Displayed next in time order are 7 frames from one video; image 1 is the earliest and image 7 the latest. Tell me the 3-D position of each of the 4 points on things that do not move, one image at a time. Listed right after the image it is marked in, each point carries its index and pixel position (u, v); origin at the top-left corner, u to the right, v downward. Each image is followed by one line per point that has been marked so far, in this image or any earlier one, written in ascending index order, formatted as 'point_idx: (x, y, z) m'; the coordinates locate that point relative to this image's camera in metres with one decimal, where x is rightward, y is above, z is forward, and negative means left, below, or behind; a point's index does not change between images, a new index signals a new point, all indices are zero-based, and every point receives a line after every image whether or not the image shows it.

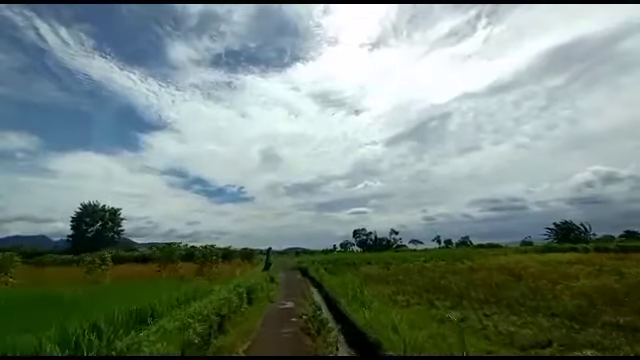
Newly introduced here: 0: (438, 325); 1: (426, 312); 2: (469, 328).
0: (+2.0, -2.5, +9.5) m
1: (+2.2, -2.8, +11.5) m
2: (+2.4, -2.4, +8.9) m
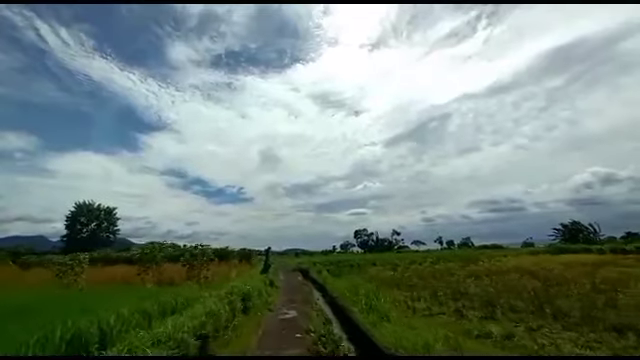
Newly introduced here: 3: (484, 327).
0: (+2.2, -2.3, +7.8) m
1: (+2.4, -2.6, +9.7) m
2: (+2.6, -2.2, +7.2) m
3: (+2.7, -2.4, +9.1) m
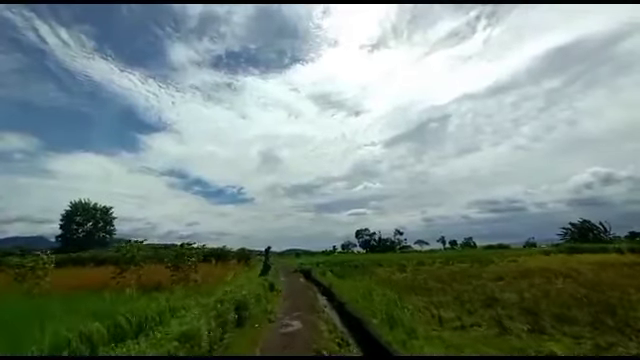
0: (+2.7, -2.1, +6.7) m
1: (+2.9, -2.4, +8.6) m
2: (+3.1, -2.0, +6.1) m
3: (+3.1, -2.2, +8.0) m
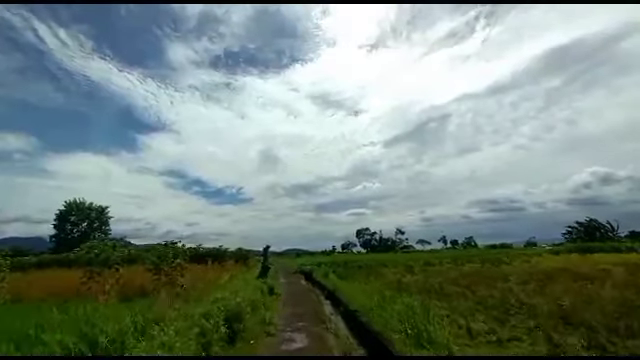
0: (+3.0, -2.0, +5.7) m
1: (+3.2, -2.3, +7.7) m
2: (+3.4, -1.9, +5.2) m
3: (+3.5, -2.1, +7.0) m
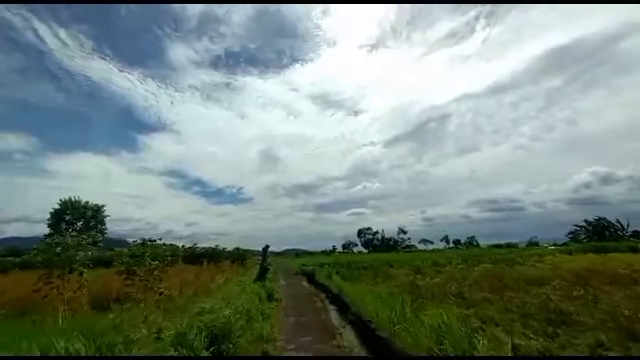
0: (+3.5, -1.9, +5.3) m
1: (+3.7, -2.2, +7.2) m
2: (+3.9, -1.8, +4.7) m
3: (+4.0, -2.0, +6.6) m
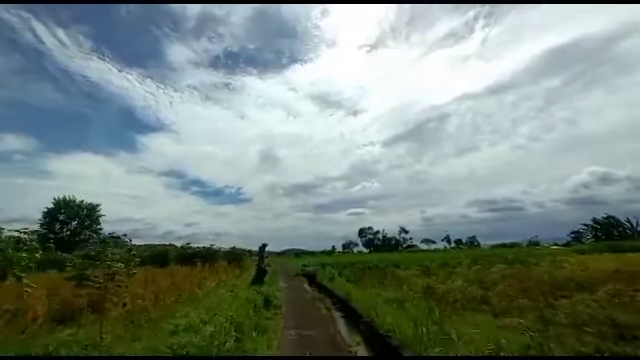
0: (+3.8, -1.7, +4.0) m
1: (+4.0, -2.0, +5.9) m
2: (+4.2, -1.6, +3.4) m
3: (+4.3, -1.8, +5.3) m
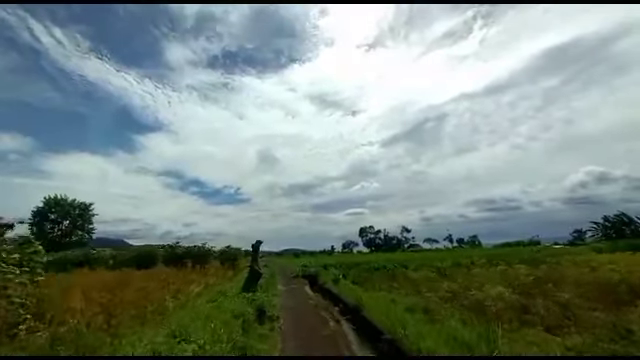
0: (+4.2, -1.4, +1.9) m
1: (+4.4, -1.7, +3.8) m
2: (+4.6, -1.3, +1.3) m
3: (+4.7, -1.5, +3.2) m
